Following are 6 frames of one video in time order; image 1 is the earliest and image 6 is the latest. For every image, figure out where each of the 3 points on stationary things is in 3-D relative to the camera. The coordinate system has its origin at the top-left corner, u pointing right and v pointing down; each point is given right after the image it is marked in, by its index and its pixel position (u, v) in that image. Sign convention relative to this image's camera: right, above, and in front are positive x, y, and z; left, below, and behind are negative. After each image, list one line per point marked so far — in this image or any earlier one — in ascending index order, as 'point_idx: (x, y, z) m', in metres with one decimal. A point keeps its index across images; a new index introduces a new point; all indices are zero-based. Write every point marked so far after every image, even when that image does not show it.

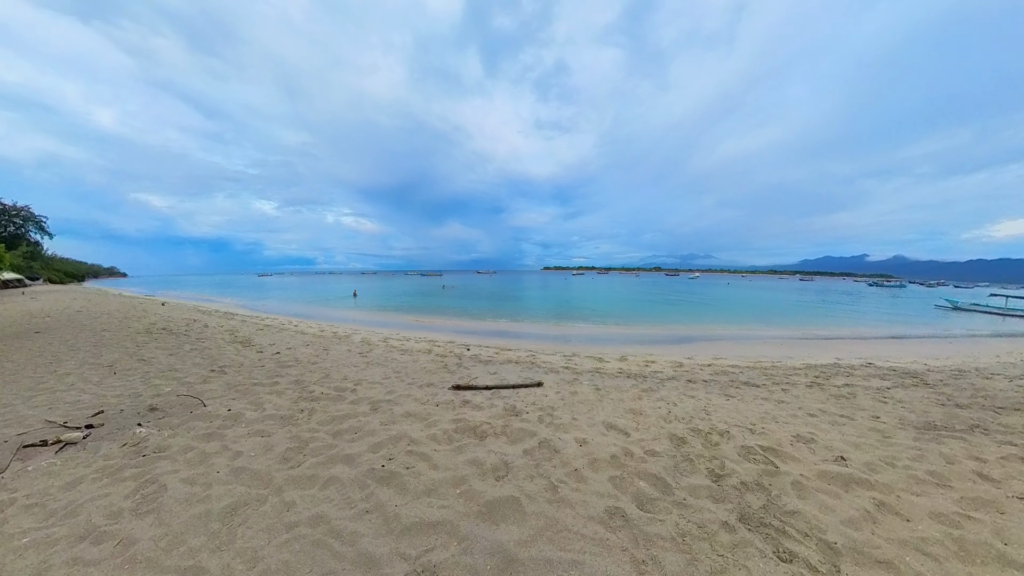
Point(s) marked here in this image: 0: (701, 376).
0: (+4.0, -1.9, +7.6) m
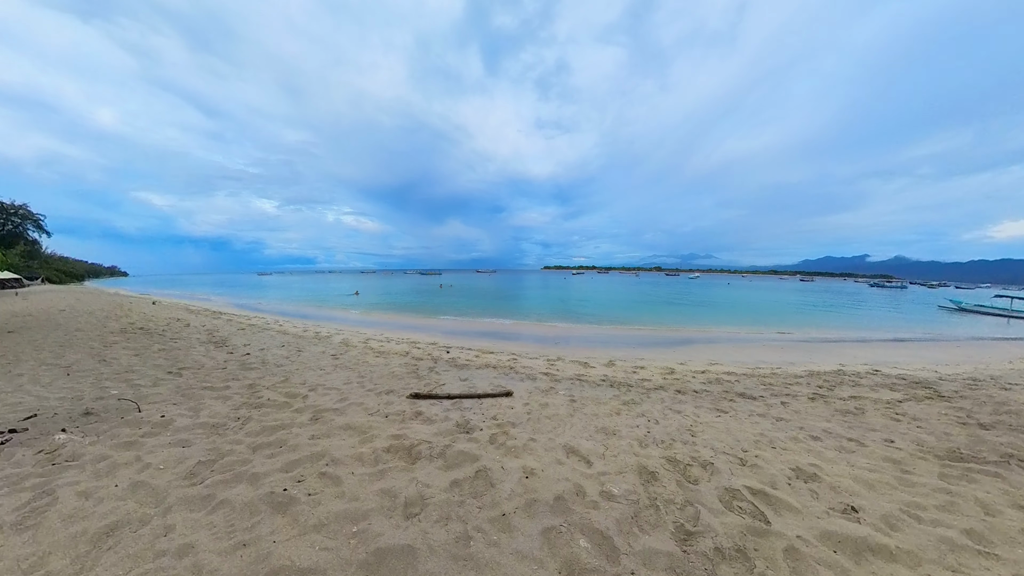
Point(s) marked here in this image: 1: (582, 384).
0: (+3.5, -1.9, +6.9) m
1: (+1.3, -1.8, +6.9) m
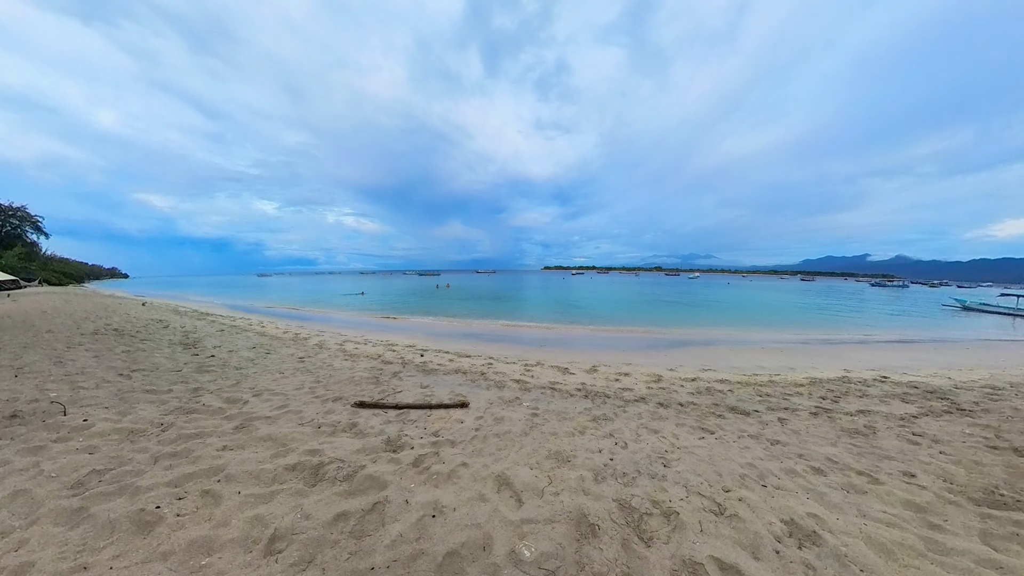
0: (+2.8, -1.9, +6.2) m
1: (+0.7, -1.8, +6.1) m
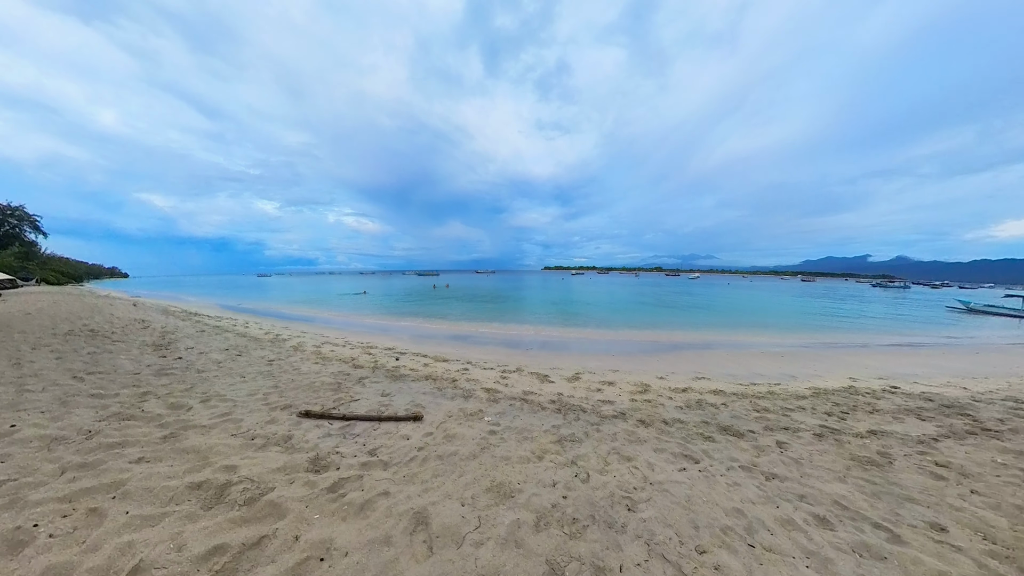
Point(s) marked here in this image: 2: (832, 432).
0: (+2.3, -1.9, +5.5) m
1: (+0.1, -1.8, +5.5) m
2: (+4.7, -2.1, +5.2) m
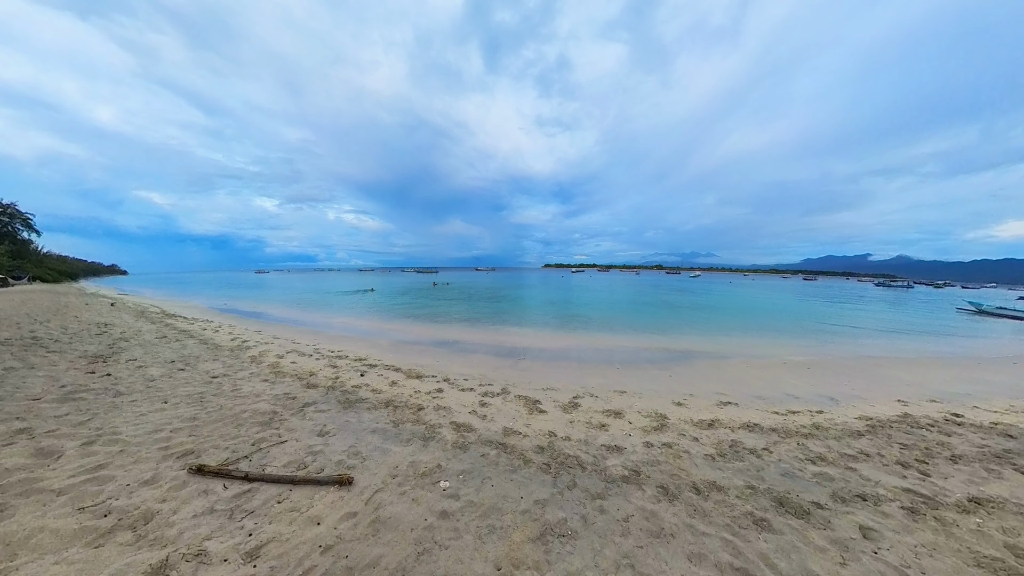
0: (+2.0, -2.0, +4.1) m
1: (-0.2, -1.9, +4.0) m
2: (+4.3, -2.2, +3.8) m
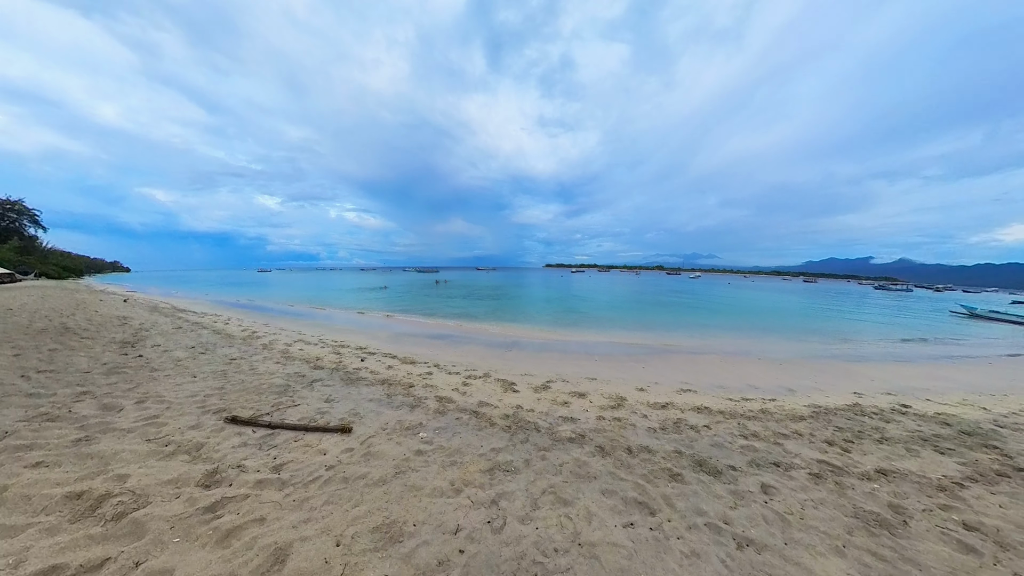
0: (+1.6, -1.9, +4.9) m
1: (-0.6, -1.9, +4.8) m
2: (+3.9, -2.2, +4.6) m
